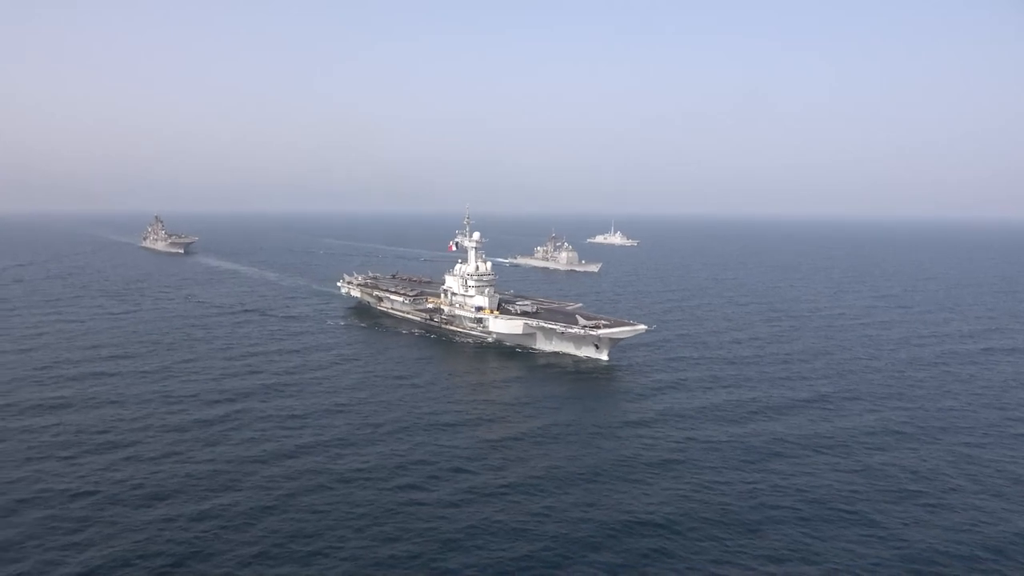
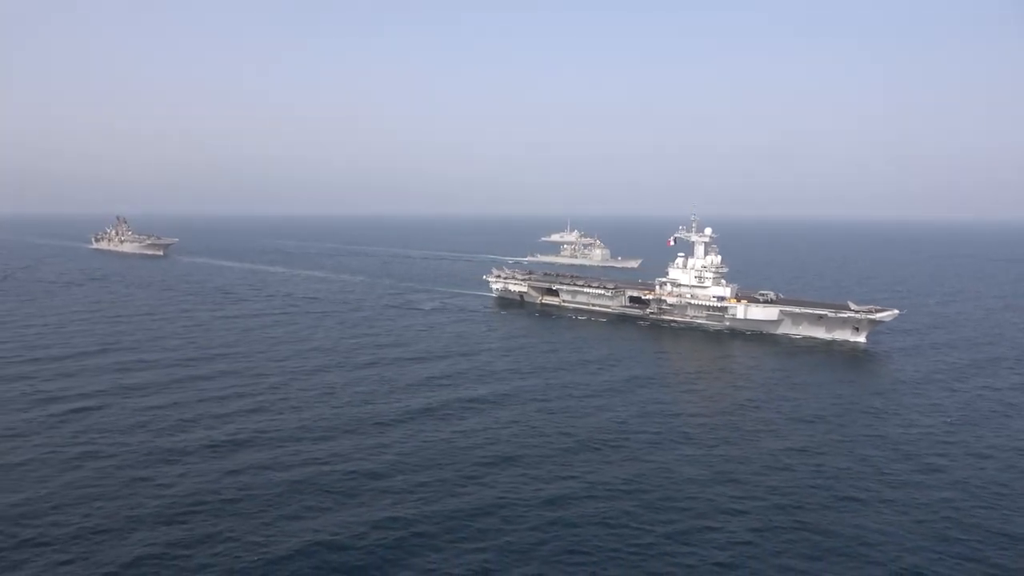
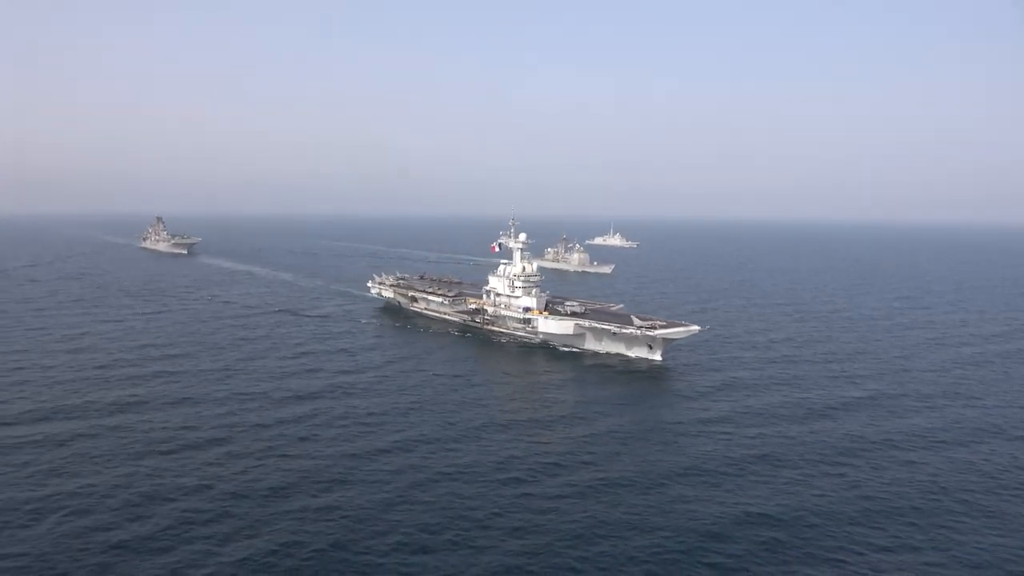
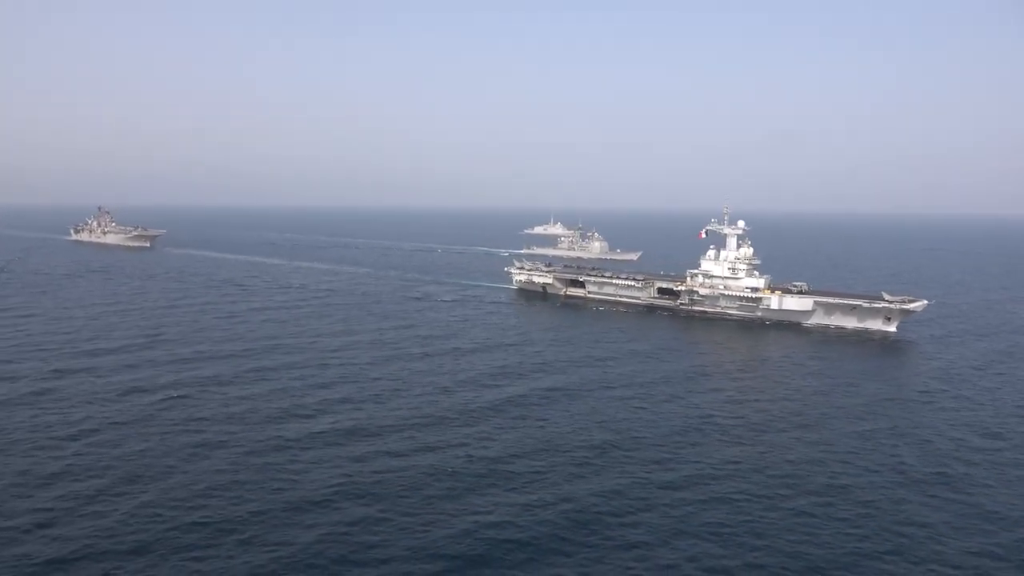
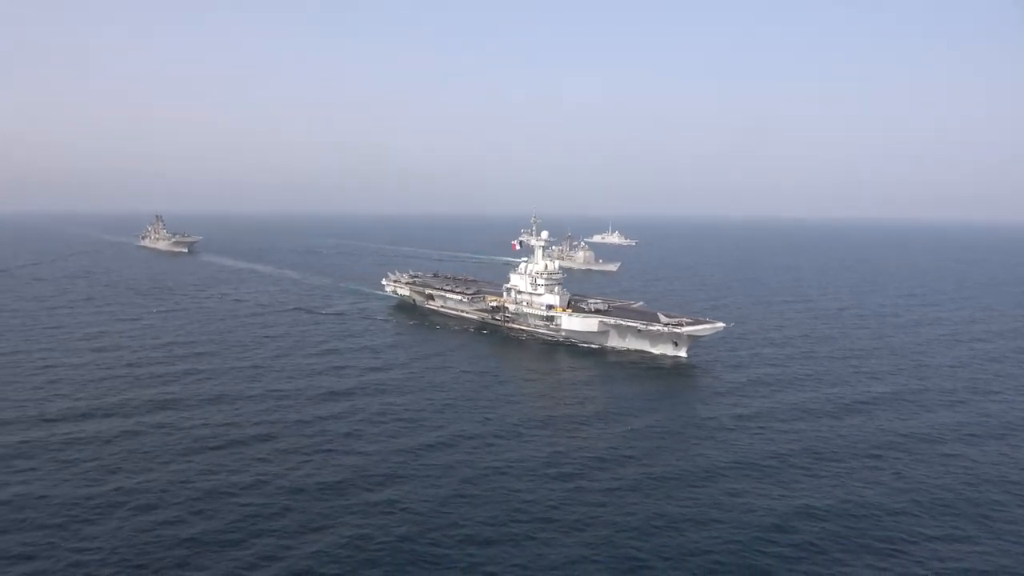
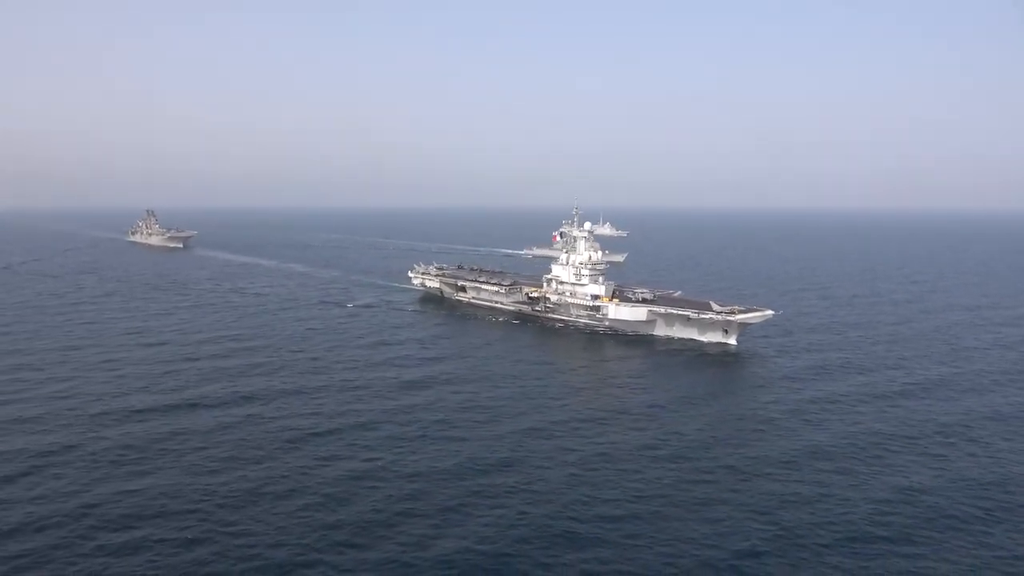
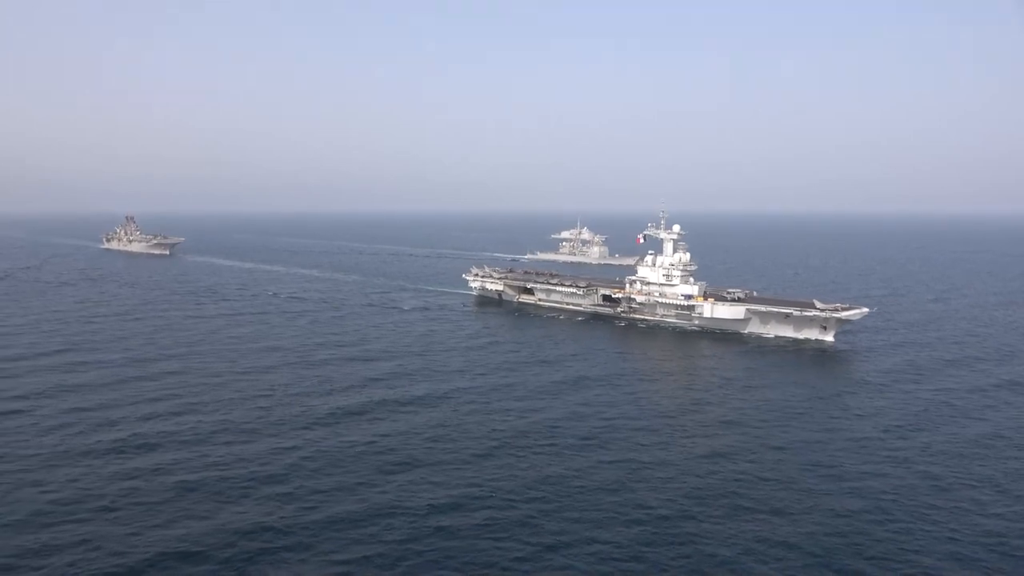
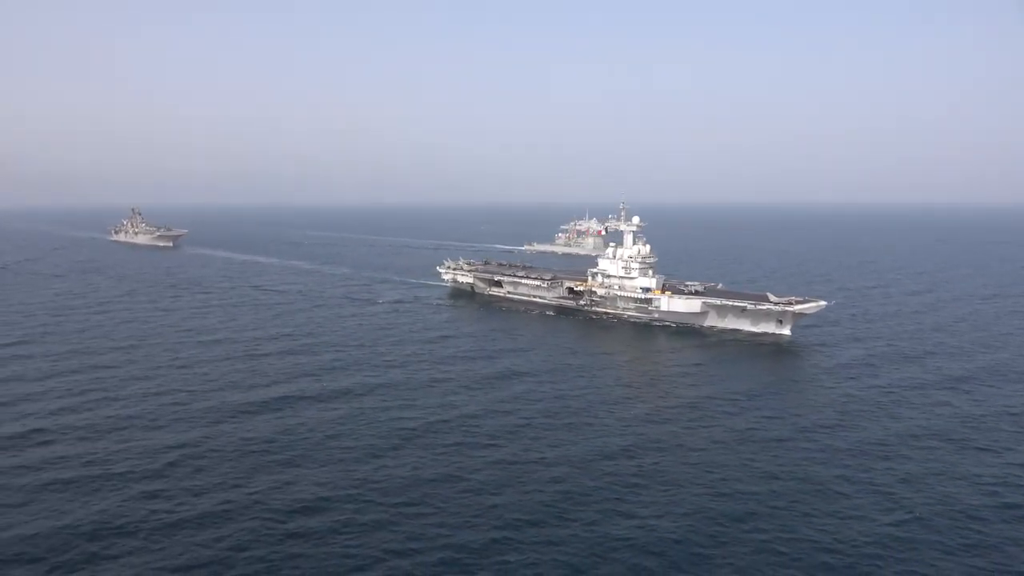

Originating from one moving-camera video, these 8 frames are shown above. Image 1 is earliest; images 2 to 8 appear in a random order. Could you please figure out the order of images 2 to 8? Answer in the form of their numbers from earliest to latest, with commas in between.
3, 5, 6, 8, 7, 2, 4
